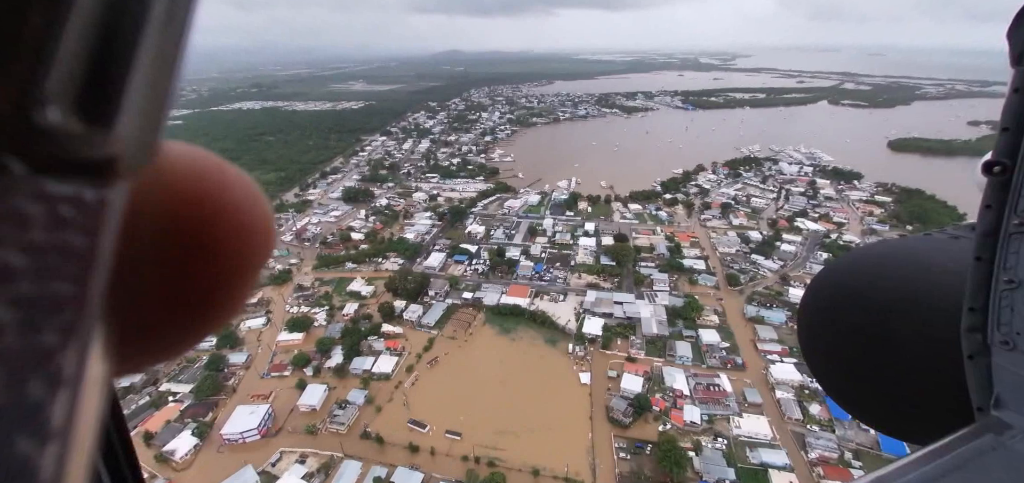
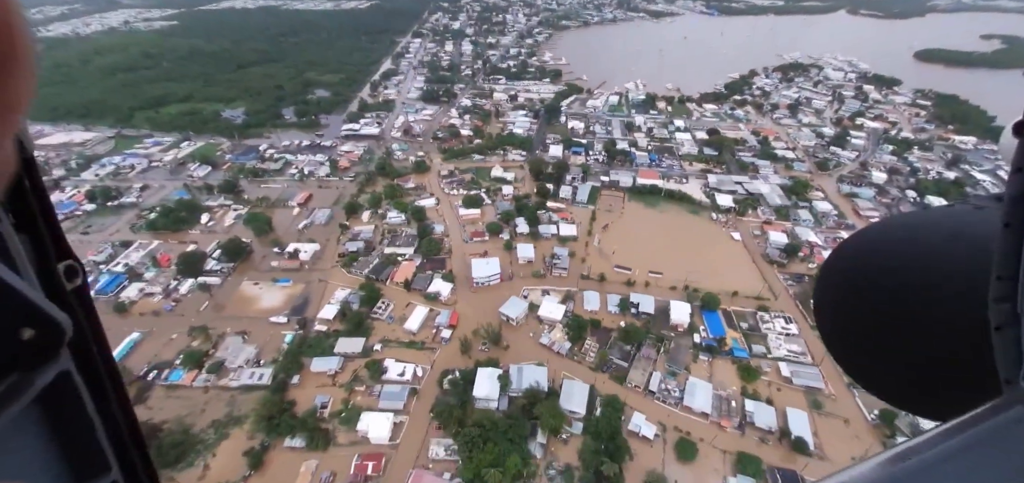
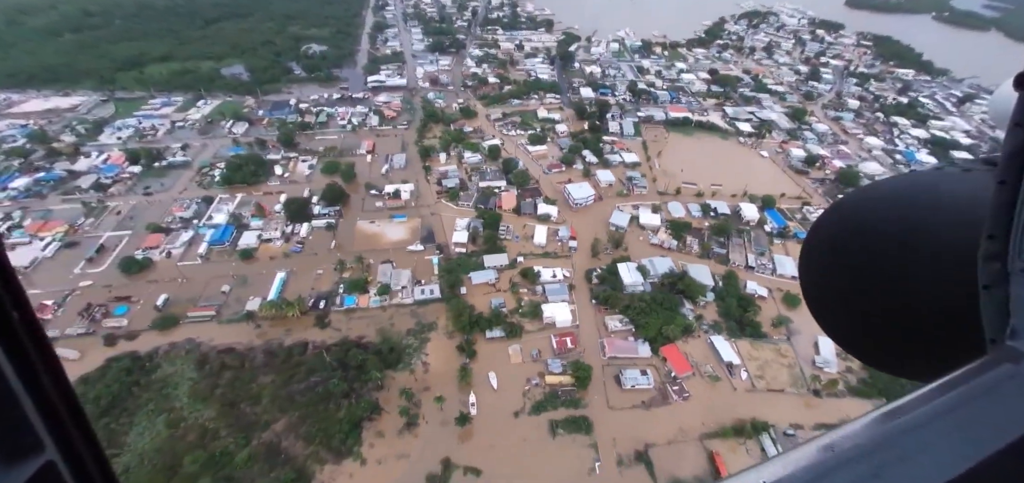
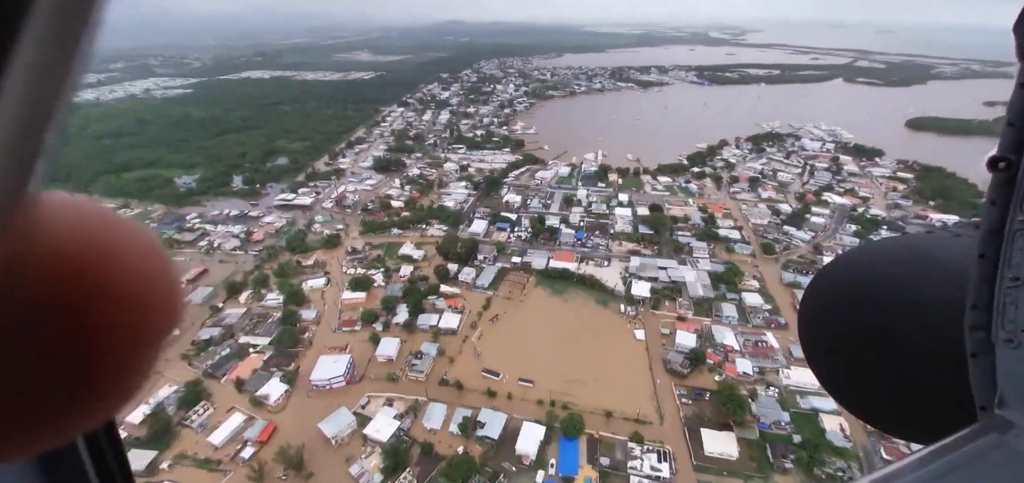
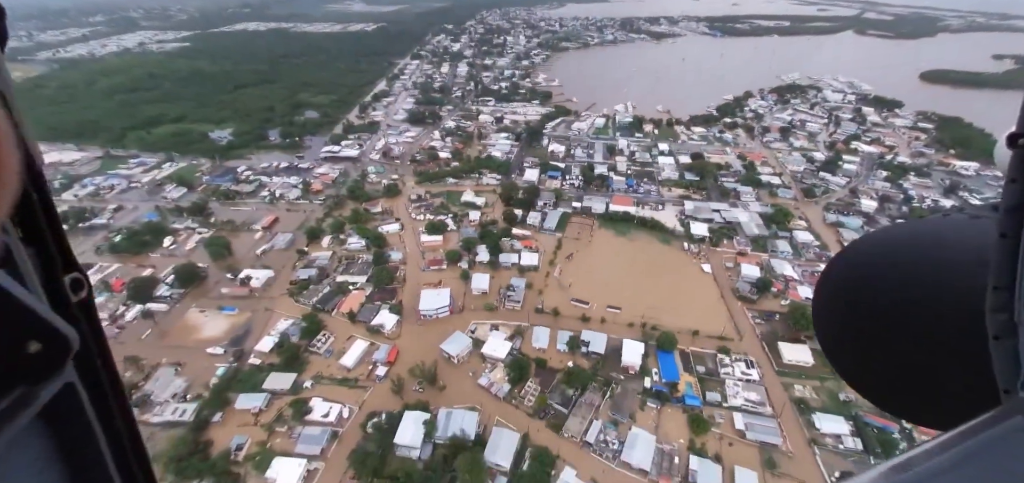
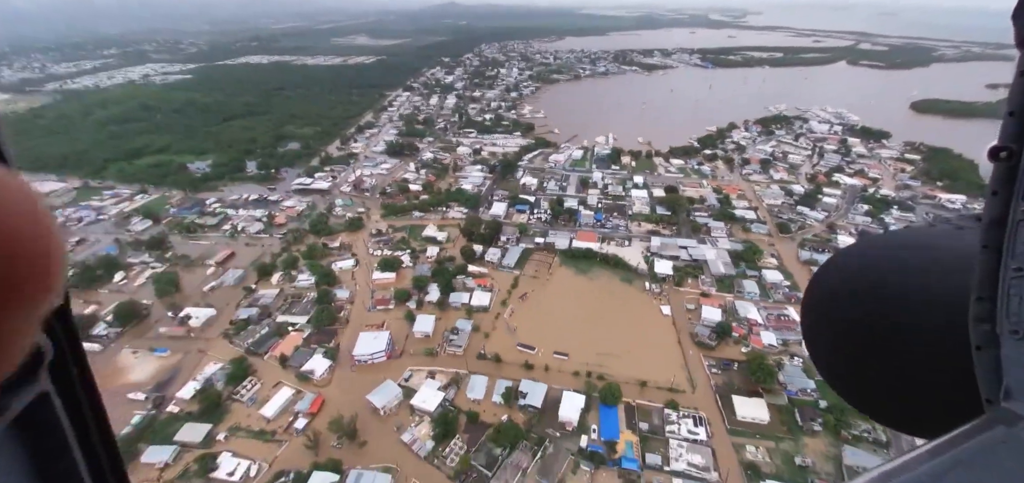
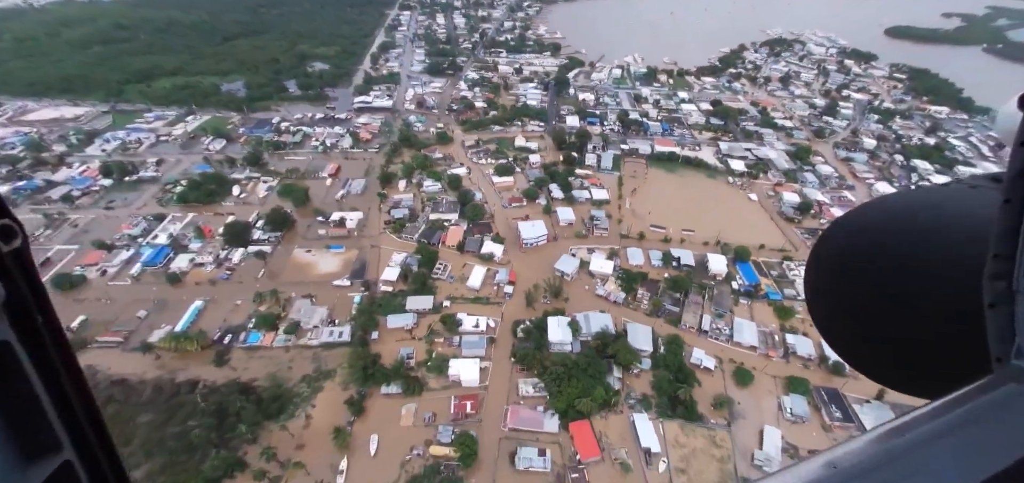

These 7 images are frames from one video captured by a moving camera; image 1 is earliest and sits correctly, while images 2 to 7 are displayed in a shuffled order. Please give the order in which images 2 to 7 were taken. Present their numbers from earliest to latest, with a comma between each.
4, 6, 5, 2, 7, 3
